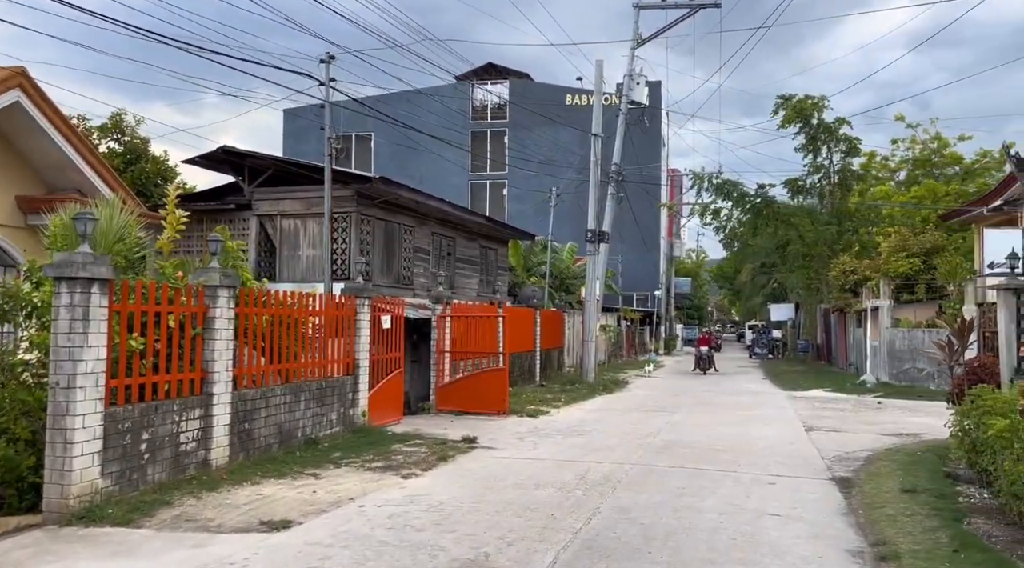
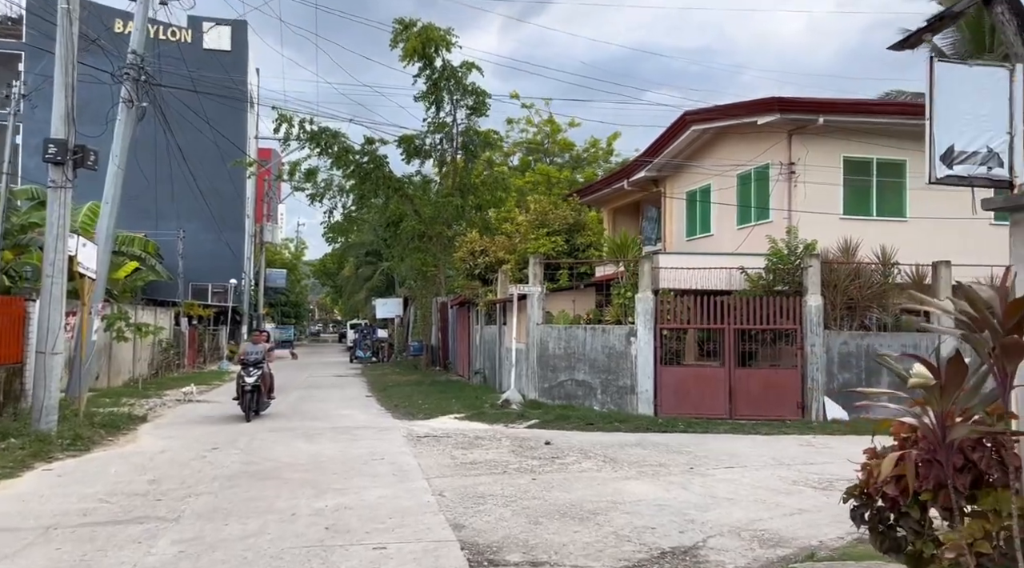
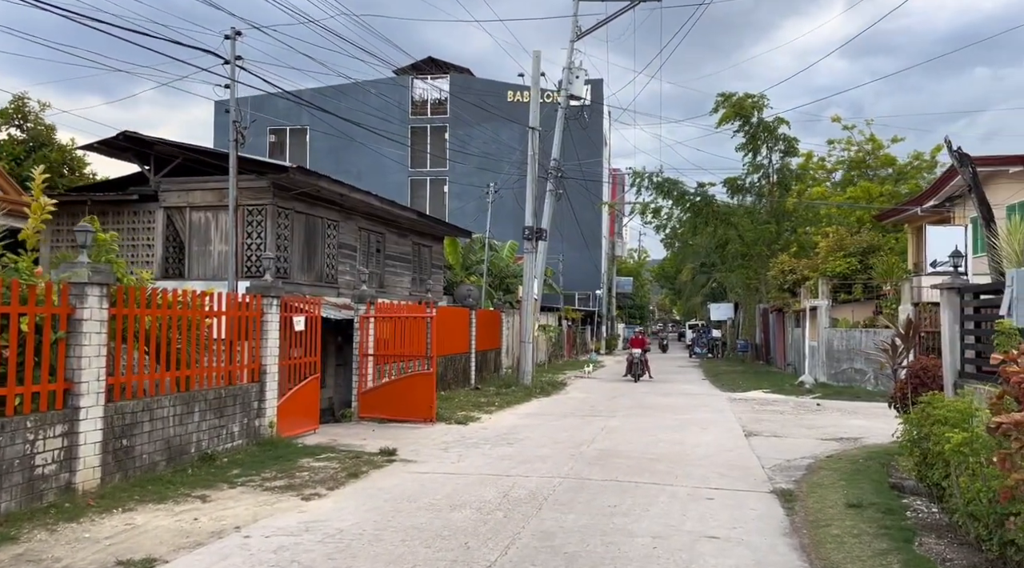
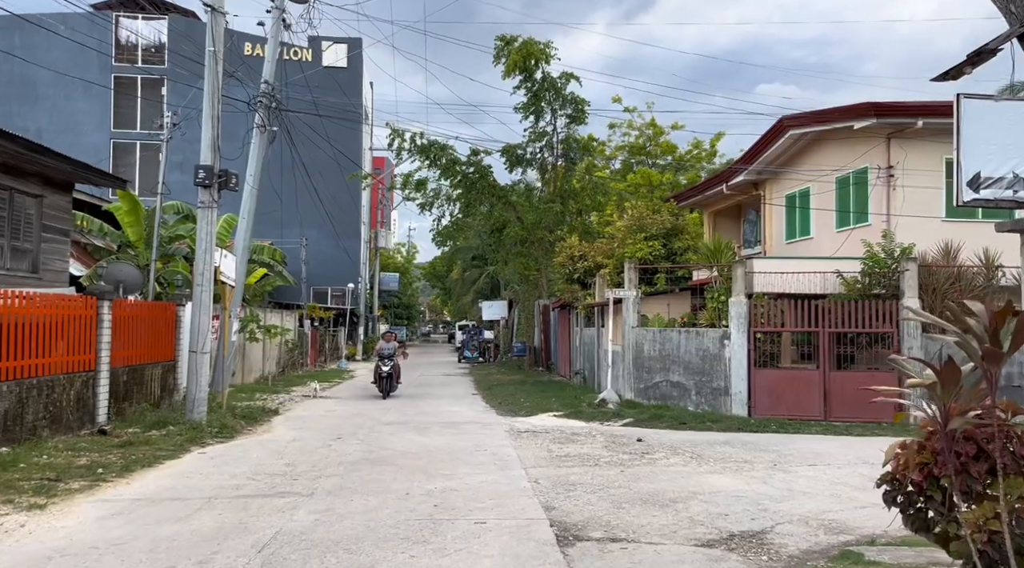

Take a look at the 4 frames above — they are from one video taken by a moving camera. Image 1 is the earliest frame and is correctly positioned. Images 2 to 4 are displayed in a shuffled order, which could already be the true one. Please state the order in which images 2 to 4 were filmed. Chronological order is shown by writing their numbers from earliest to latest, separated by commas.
3, 4, 2
